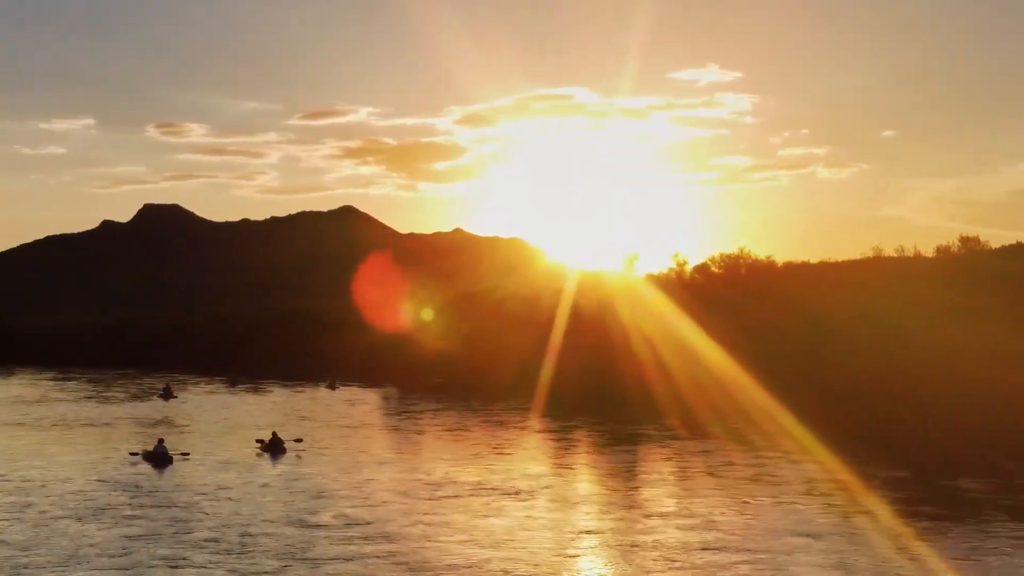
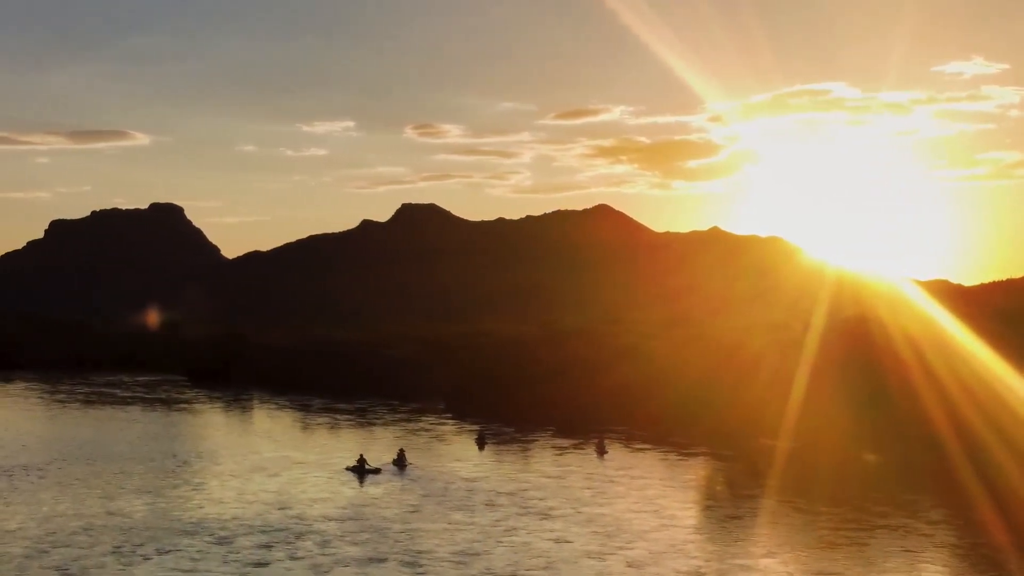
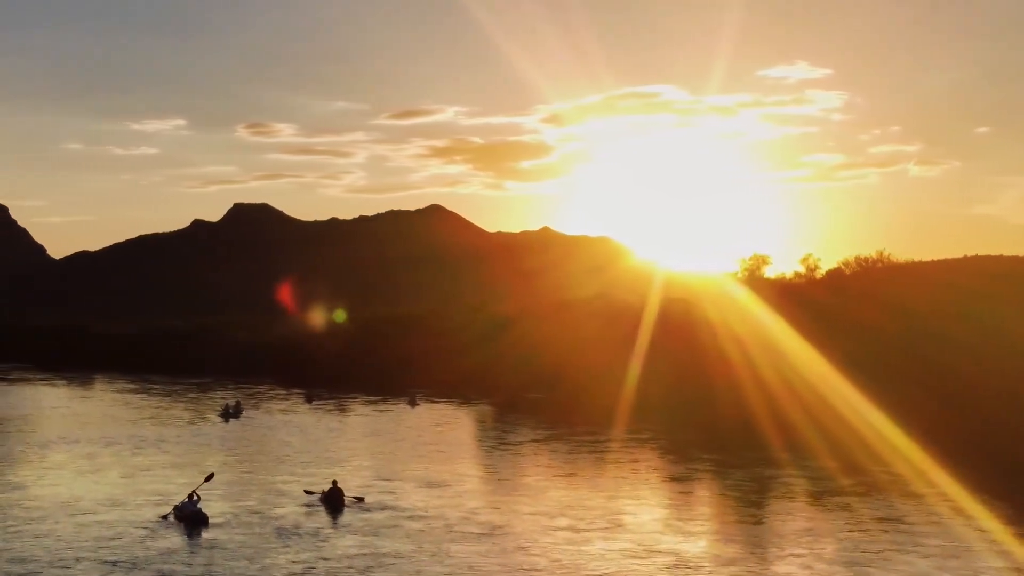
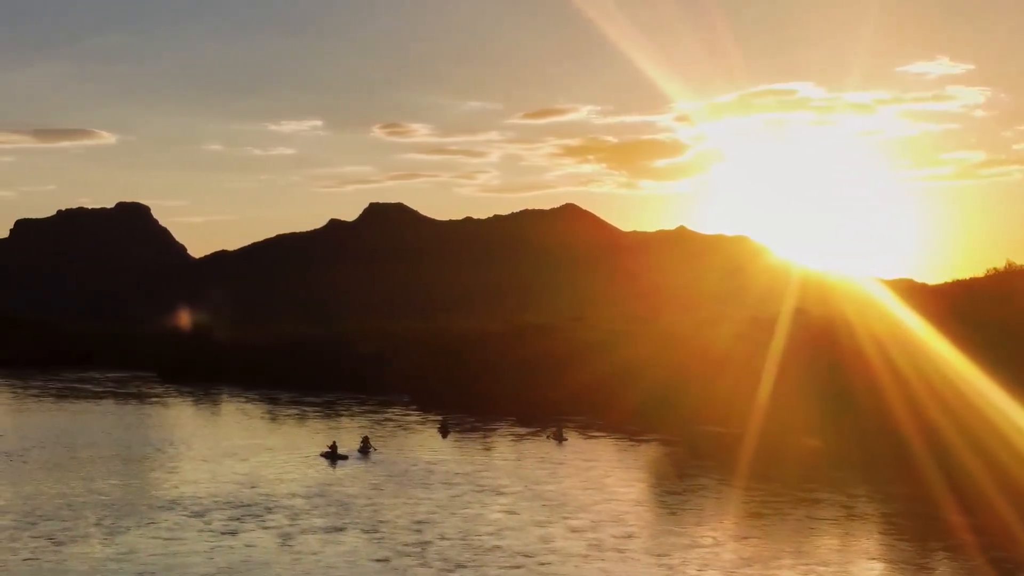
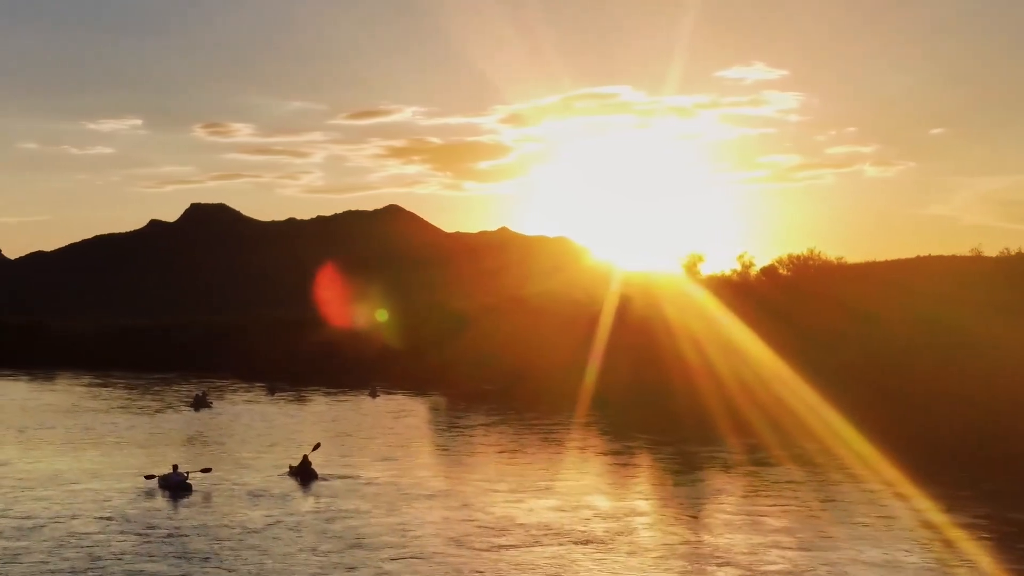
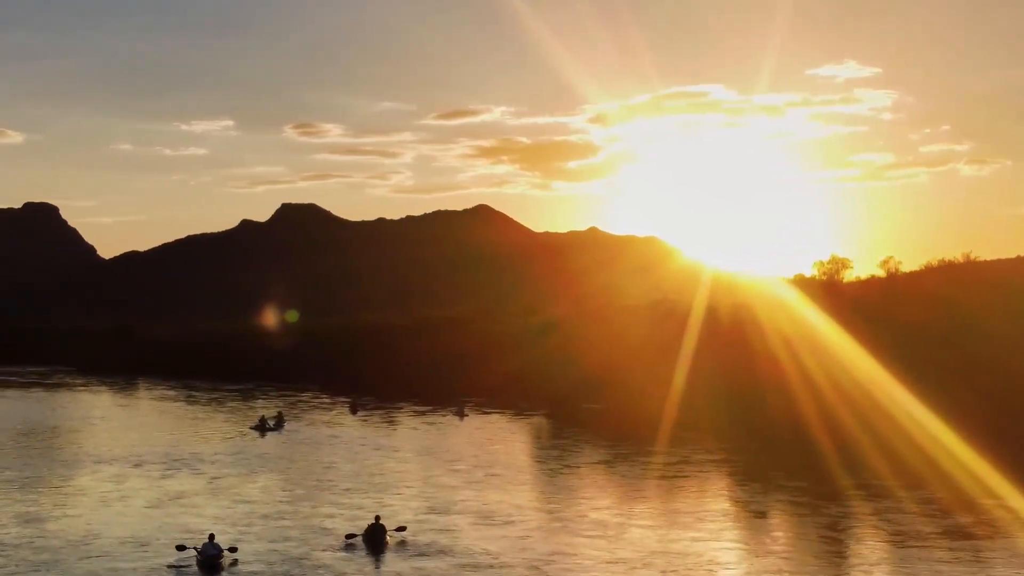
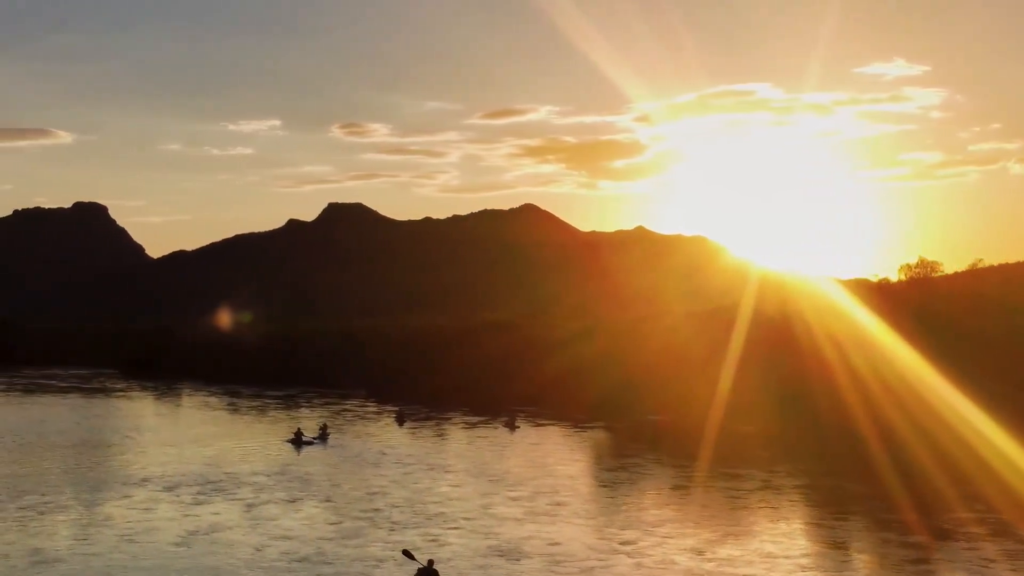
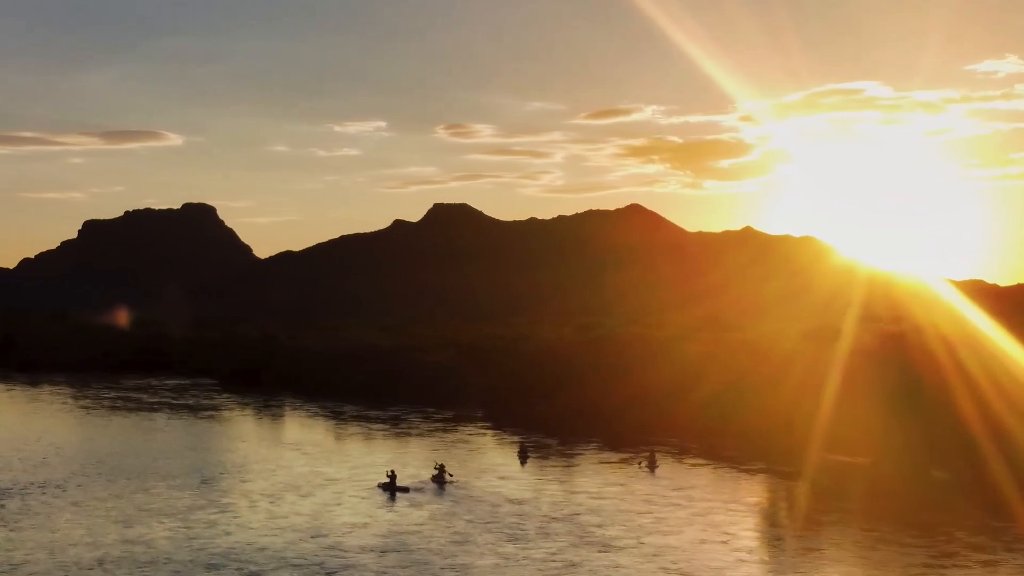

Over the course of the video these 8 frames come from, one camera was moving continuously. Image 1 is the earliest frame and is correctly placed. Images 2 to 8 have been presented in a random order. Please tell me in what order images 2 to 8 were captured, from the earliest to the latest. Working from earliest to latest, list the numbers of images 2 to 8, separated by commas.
5, 3, 6, 7, 4, 2, 8
